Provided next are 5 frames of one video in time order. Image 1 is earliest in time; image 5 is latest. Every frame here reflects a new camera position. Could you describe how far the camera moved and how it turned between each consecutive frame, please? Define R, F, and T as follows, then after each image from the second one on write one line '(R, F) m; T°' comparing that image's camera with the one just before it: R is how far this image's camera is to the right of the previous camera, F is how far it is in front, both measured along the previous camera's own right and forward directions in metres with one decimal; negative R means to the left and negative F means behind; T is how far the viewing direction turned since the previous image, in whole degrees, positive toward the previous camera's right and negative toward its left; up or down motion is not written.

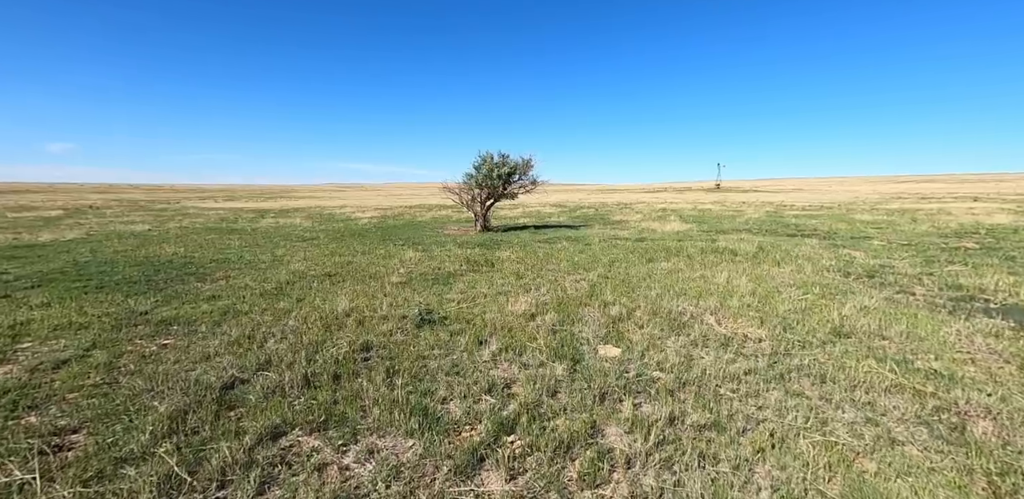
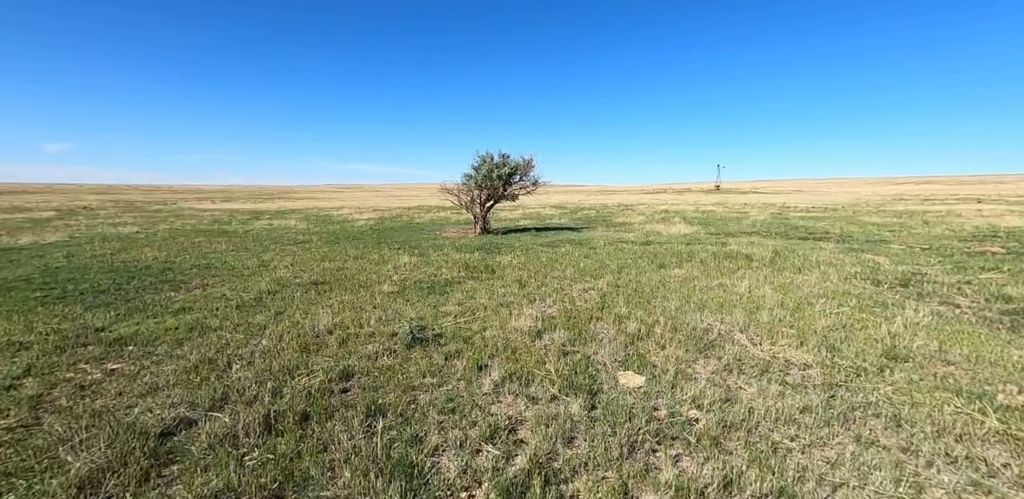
(-0.1, +0.9) m; 0°
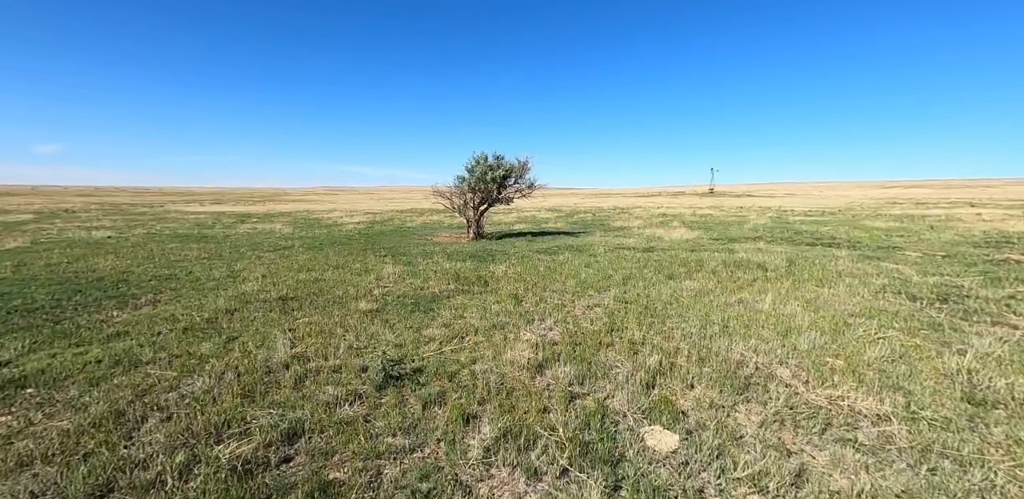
(0.0, +1.2) m; +1°
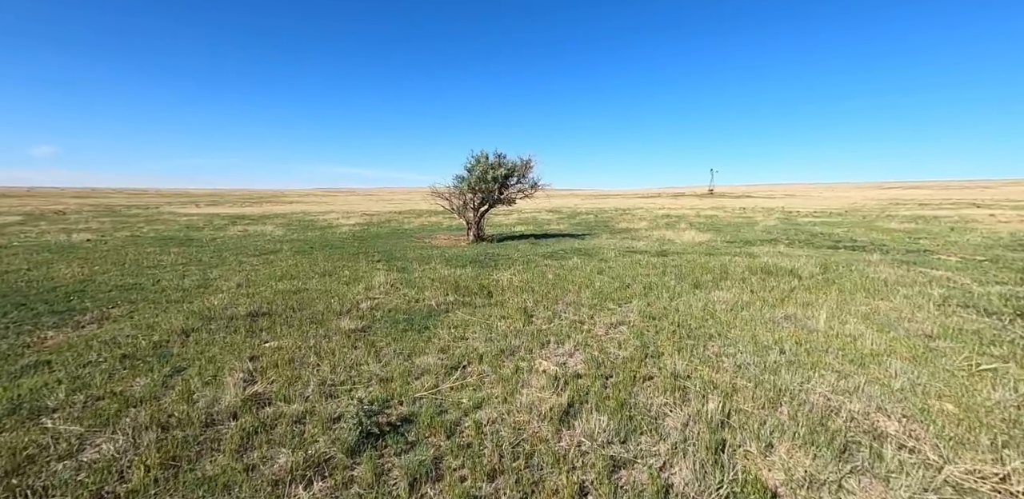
(-0.2, +1.3) m; 0°
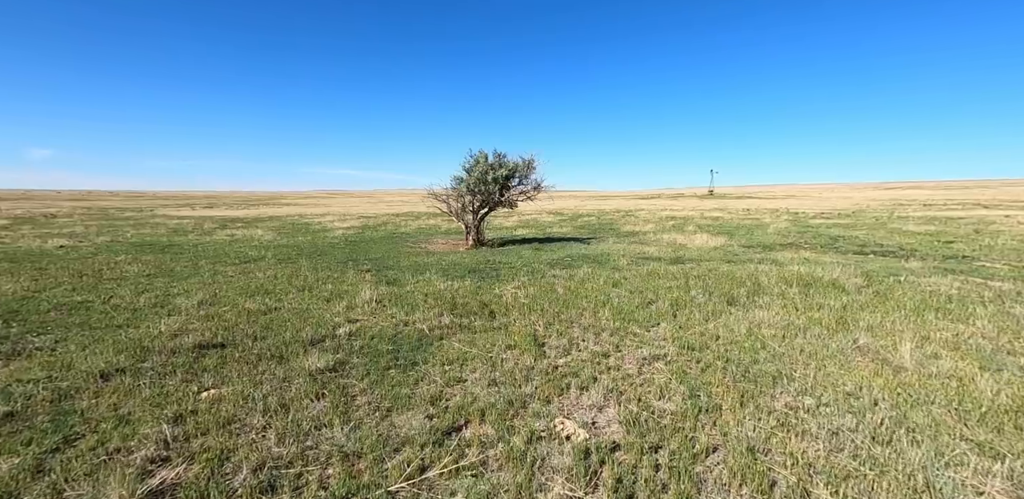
(-0.1, +1.5) m; 0°
